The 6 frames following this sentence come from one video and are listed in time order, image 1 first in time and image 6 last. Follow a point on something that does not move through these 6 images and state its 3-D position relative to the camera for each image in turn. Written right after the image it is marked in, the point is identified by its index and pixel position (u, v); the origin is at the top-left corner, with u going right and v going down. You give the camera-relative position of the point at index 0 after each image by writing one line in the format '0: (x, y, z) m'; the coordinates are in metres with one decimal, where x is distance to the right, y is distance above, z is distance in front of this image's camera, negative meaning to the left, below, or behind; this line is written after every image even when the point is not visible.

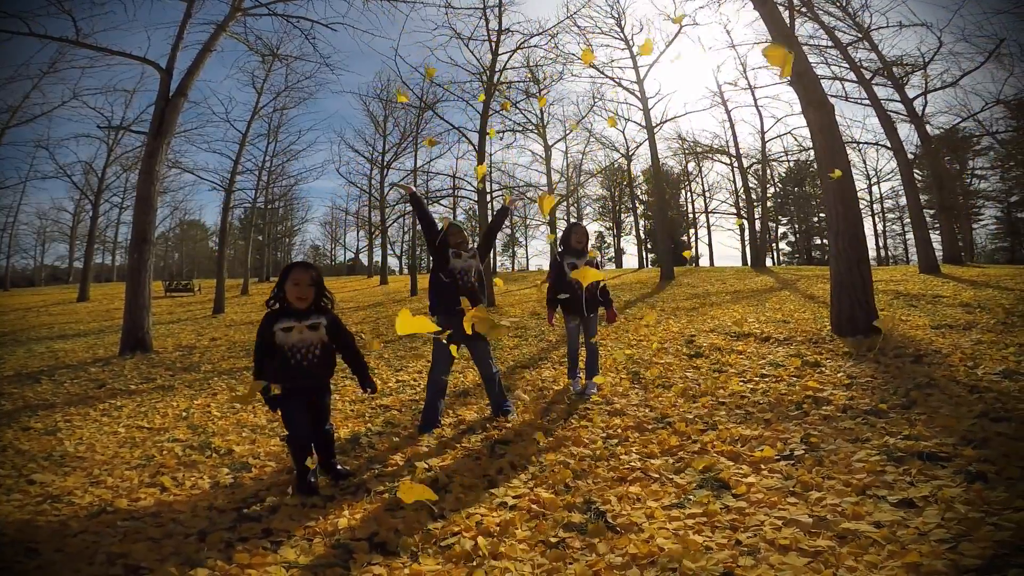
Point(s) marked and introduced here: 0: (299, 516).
0: (-1.3, -1.4, +3.3) m
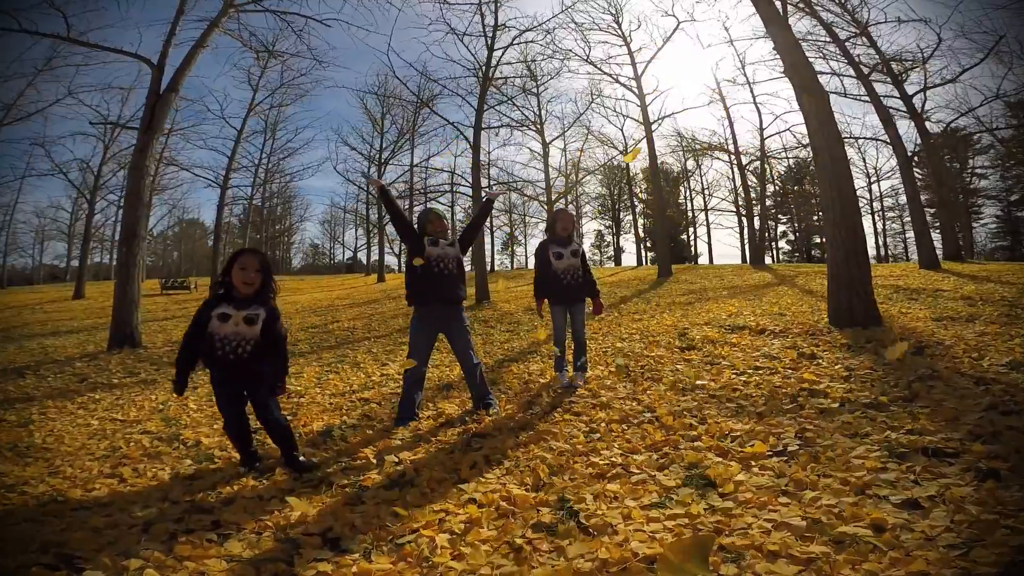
0: (-1.5, -1.3, +3.0) m
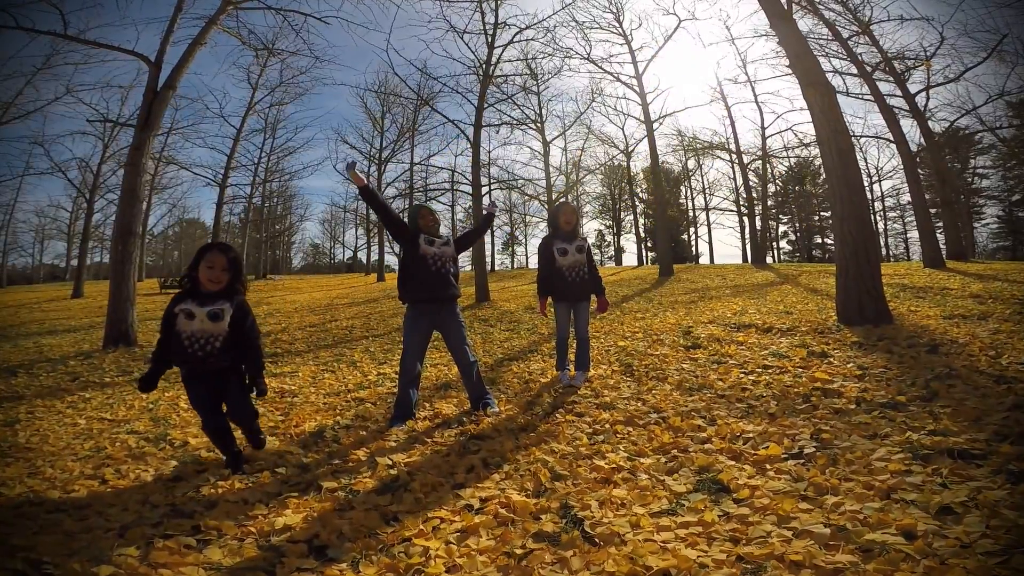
0: (-1.5, -1.3, +2.9) m
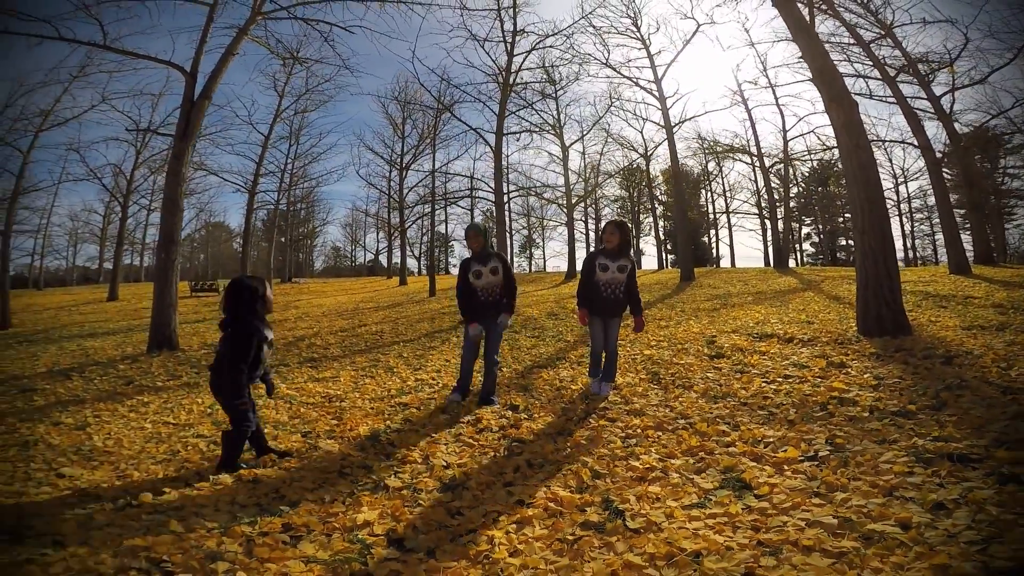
0: (-1.2, -1.4, +3.3) m
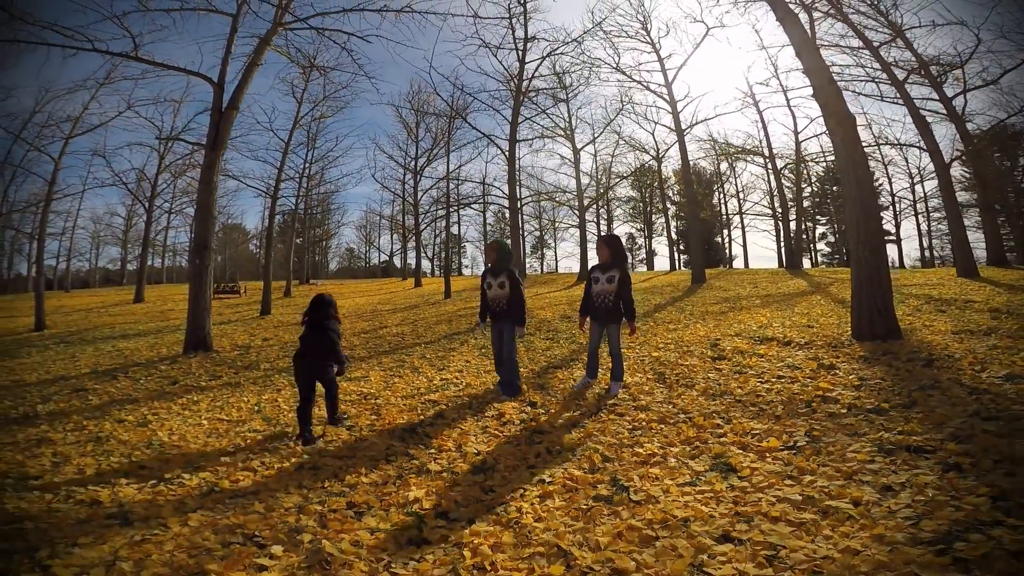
0: (-1.1, -1.5, +3.9) m
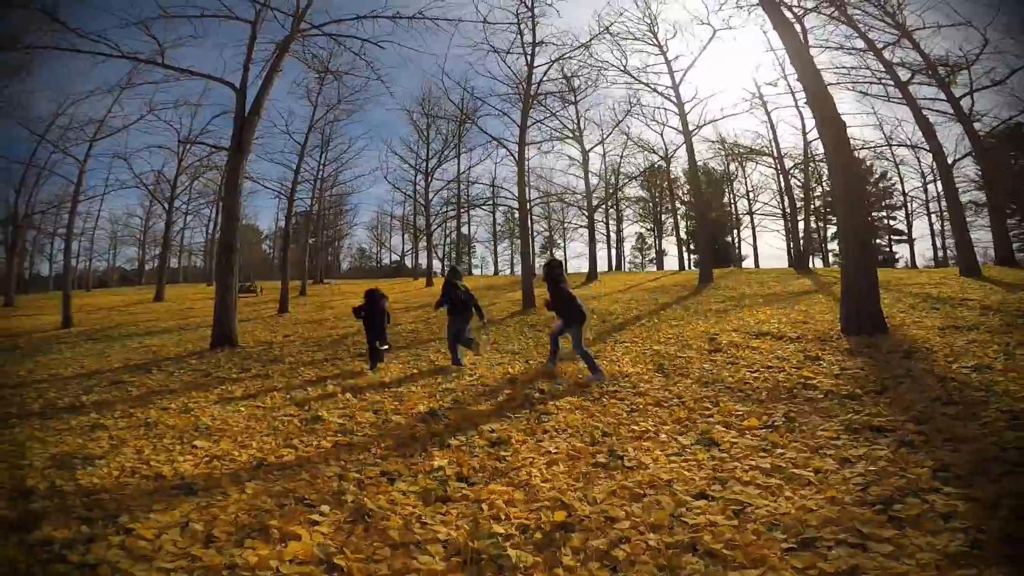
0: (-1.0, -1.5, +4.5) m
